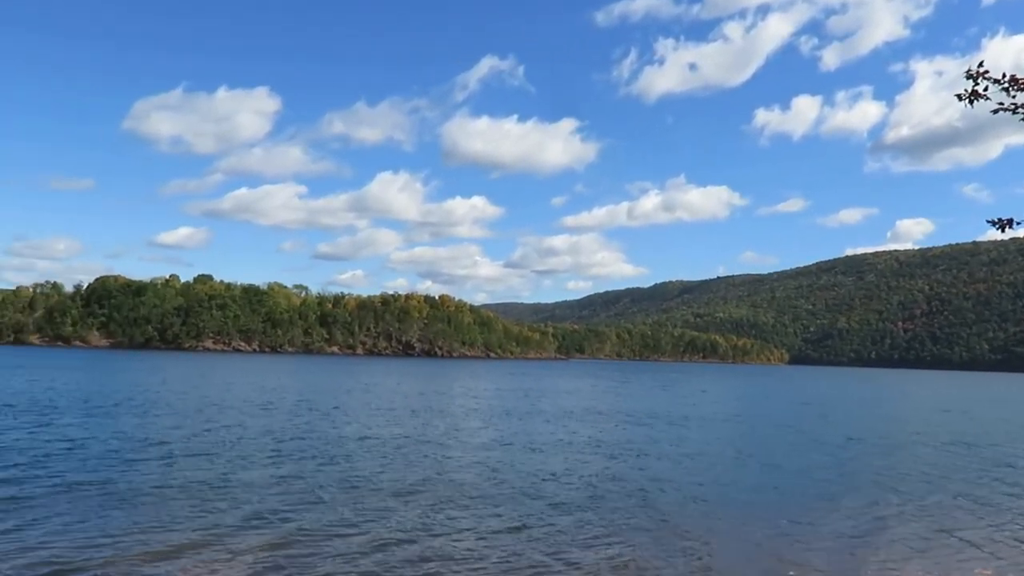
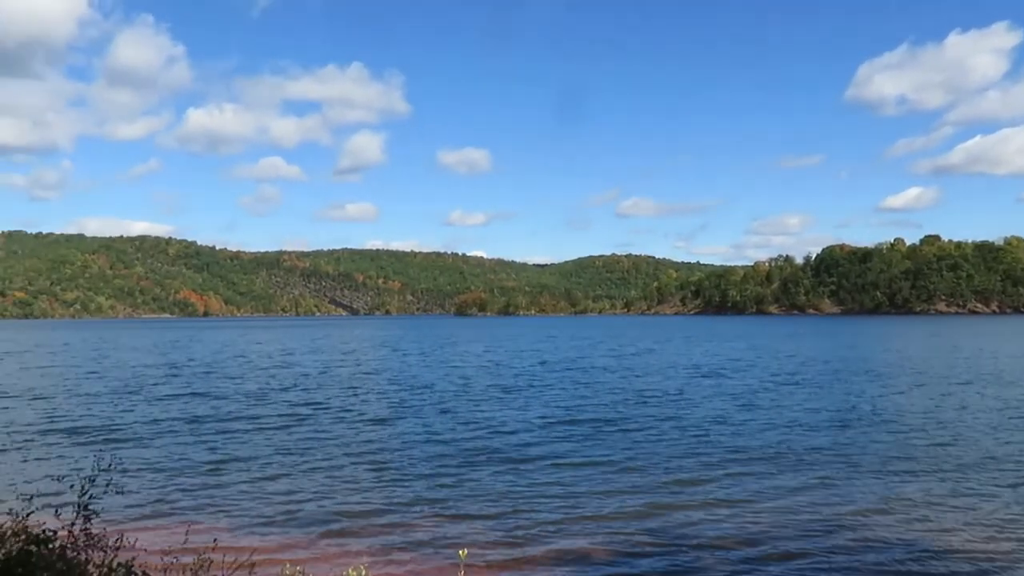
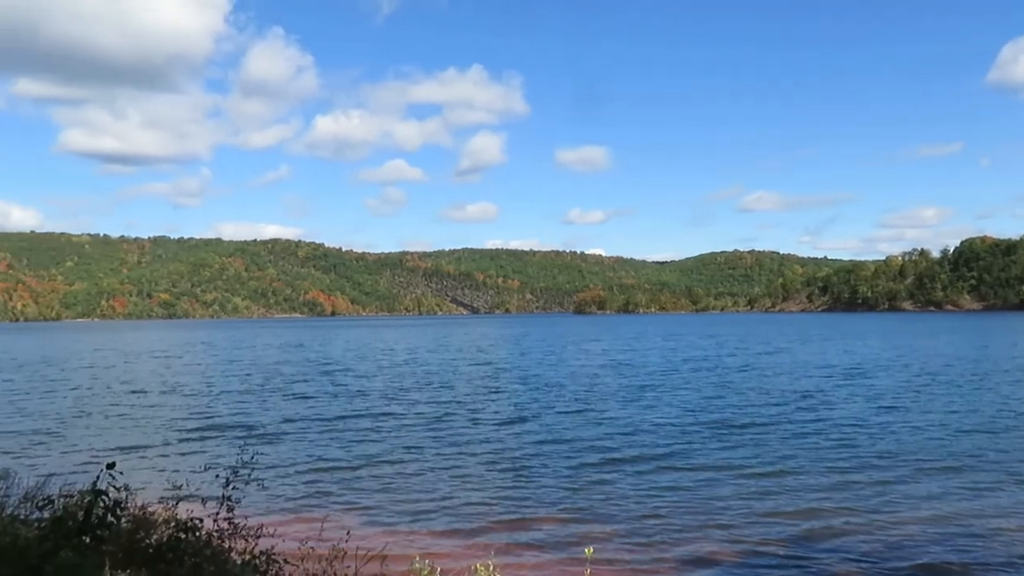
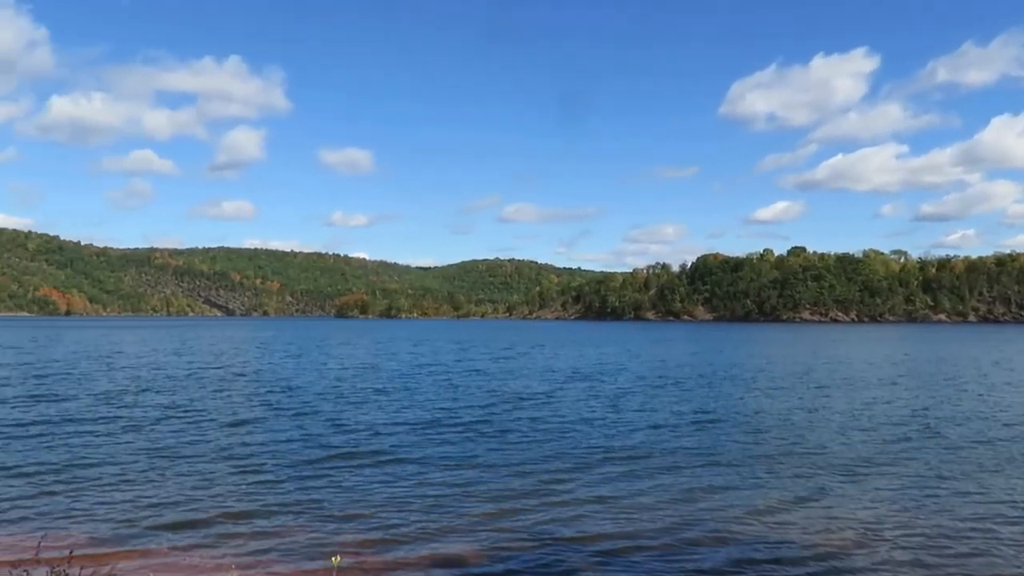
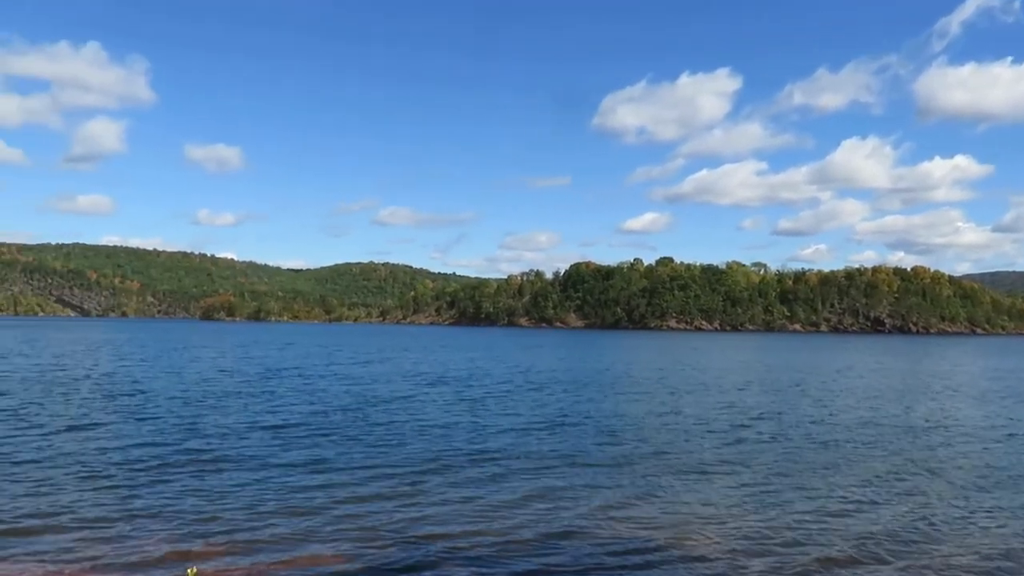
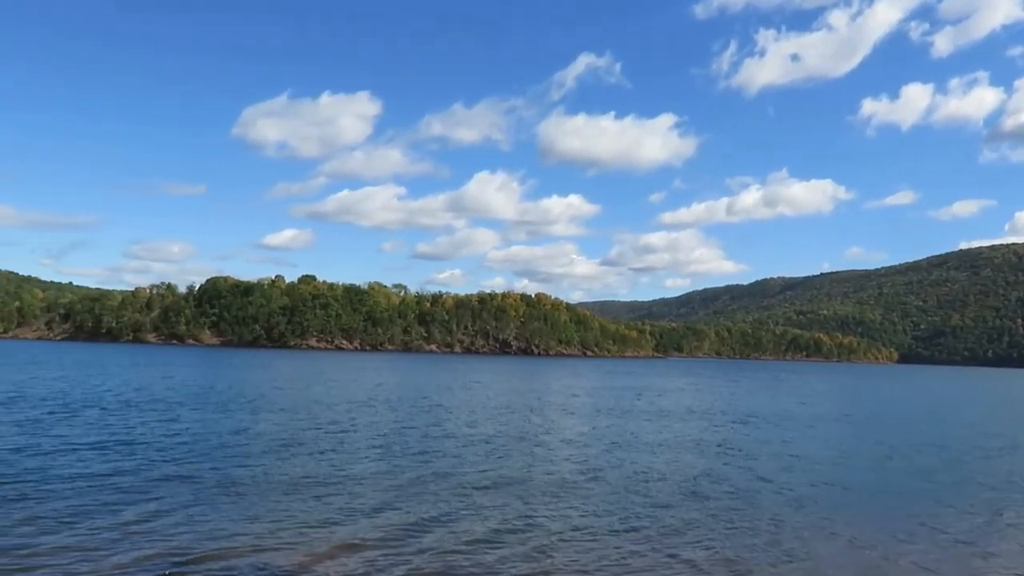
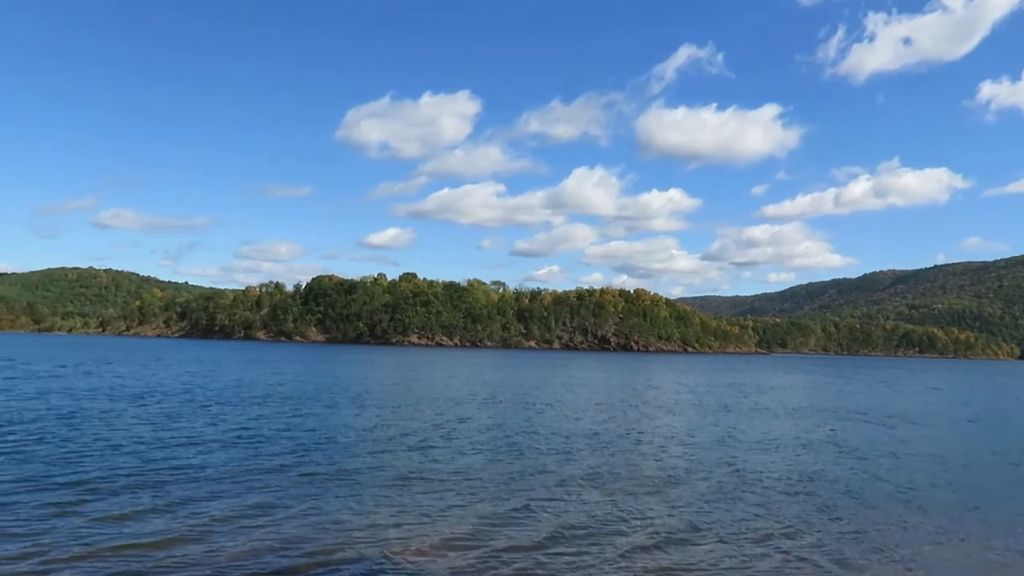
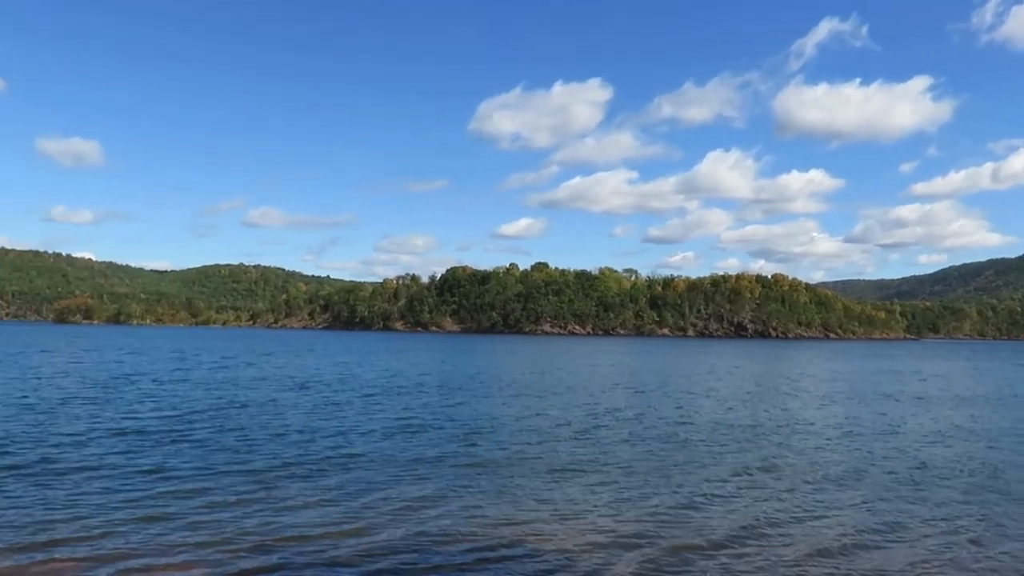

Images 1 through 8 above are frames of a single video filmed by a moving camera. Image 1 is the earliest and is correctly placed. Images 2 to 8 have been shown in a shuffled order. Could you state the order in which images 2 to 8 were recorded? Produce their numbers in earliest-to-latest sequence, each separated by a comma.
6, 7, 8, 5, 4, 2, 3
